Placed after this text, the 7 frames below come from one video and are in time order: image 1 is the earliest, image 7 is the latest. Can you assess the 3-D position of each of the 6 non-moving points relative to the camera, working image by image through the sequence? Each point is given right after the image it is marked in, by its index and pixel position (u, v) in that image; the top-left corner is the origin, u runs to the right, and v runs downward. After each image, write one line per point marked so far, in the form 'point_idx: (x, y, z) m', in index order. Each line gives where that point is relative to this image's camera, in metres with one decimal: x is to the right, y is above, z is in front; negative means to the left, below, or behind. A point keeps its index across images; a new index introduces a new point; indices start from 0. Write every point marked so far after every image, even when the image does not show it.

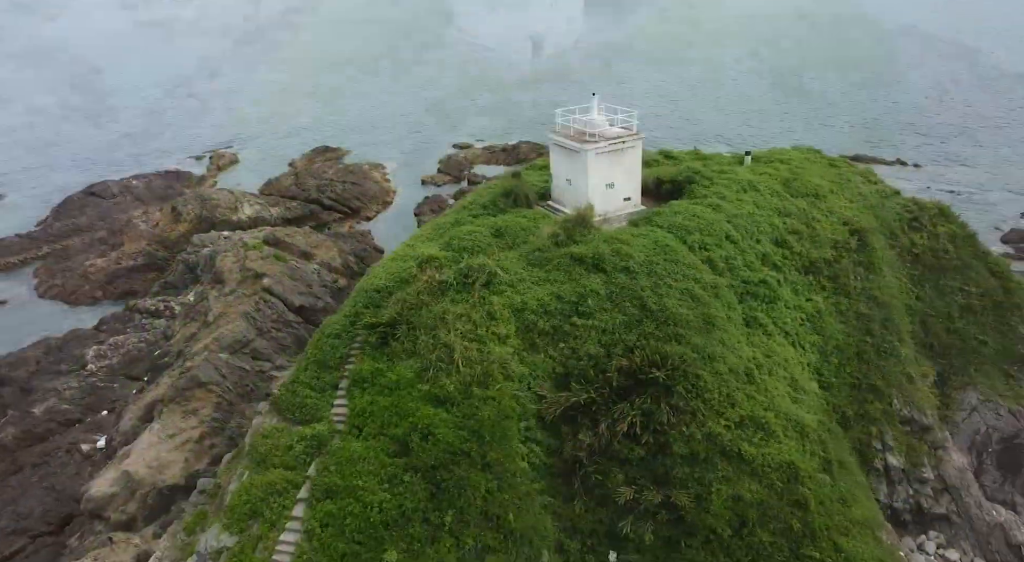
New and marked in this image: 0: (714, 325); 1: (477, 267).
0: (+5.0, -1.2, +16.5) m
1: (-1.2, +0.4, +17.2) m
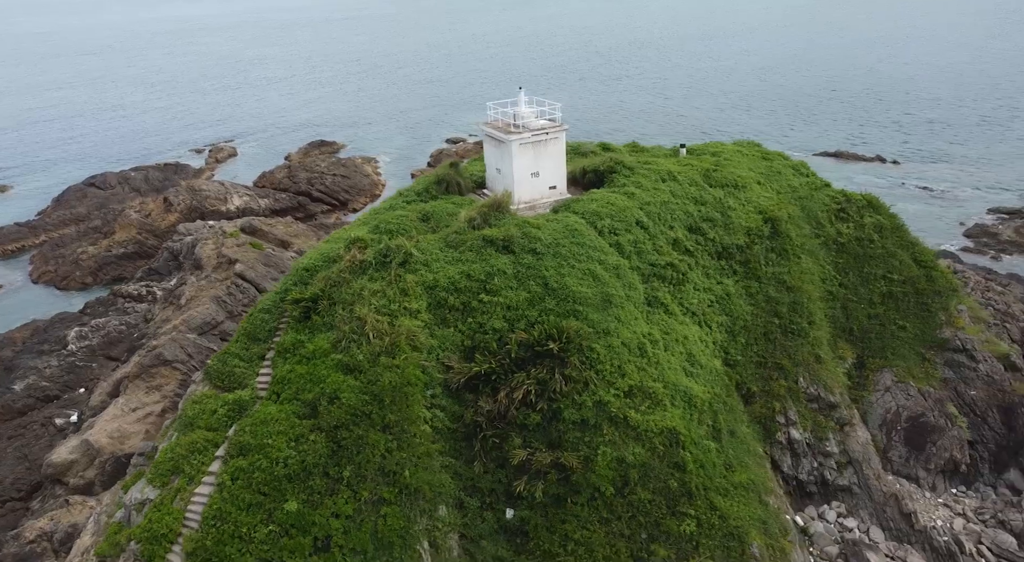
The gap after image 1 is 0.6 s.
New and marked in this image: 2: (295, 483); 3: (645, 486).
0: (+2.6, -0.6, +17.7) m
1: (-3.7, +1.0, +18.5) m
2: (-5.1, -4.6, +14.1) m
3: (+3.4, -5.2, +15.4) m
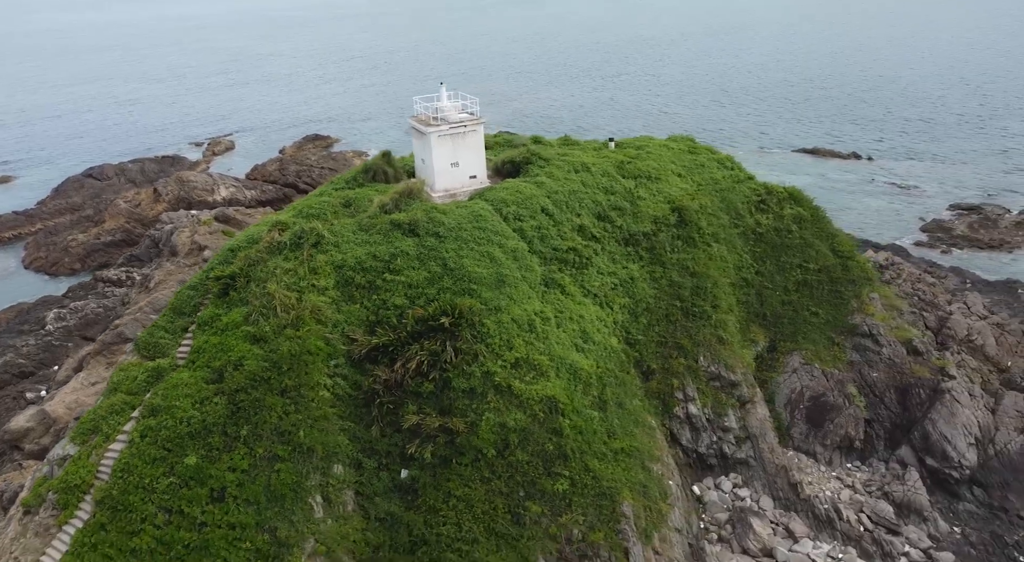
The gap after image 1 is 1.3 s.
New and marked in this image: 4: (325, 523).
0: (-0.4, -0.1, +19.1) m
1: (-6.6, +1.6, +19.9) m
2: (-8.1, -4.0, +15.5) m
3: (+0.3, -4.7, +16.8) m
4: (-4.9, -6.3, +15.9) m
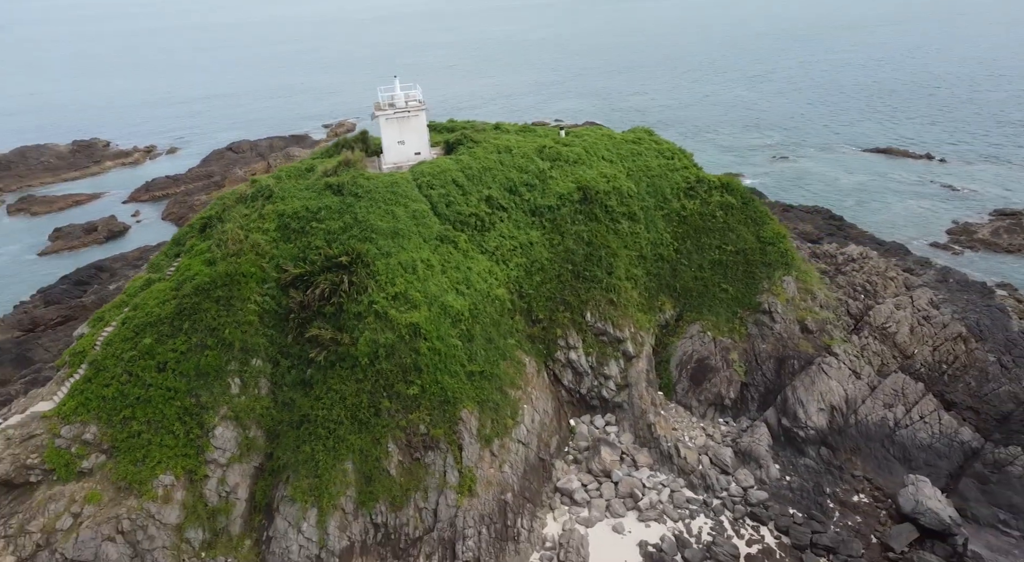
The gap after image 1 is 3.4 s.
0: (-4.4, +1.8, +24.0) m
1: (-10.3, +3.9, +25.8) m
2: (-12.9, -1.6, +21.9) m
3: (-4.4, -2.8, +21.6) m
4: (-9.8, -4.1, +21.7) m
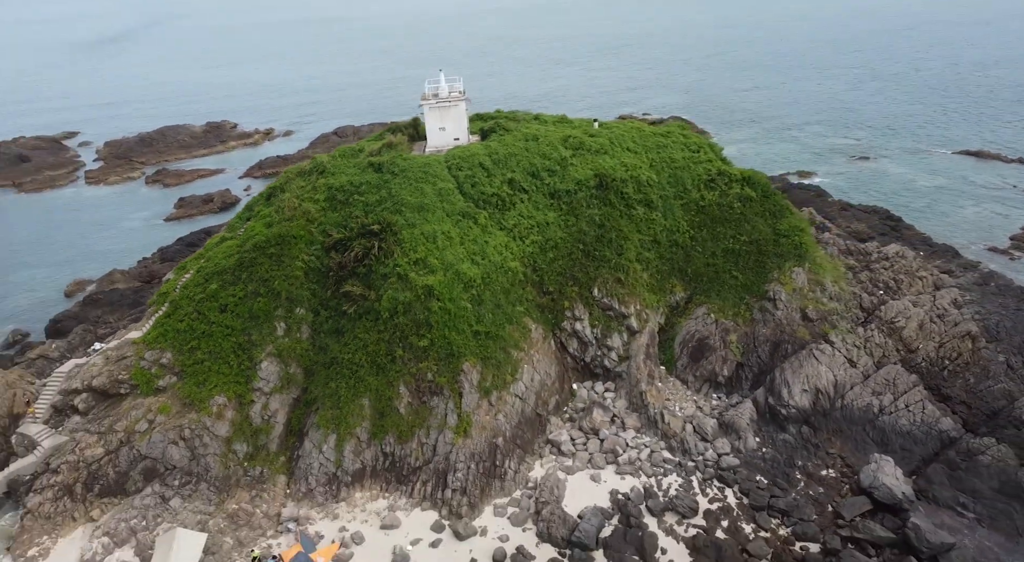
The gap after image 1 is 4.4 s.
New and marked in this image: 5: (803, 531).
0: (-3.8, +3.2, +27.2) m
1: (-9.2, +5.6, +29.8) m
2: (-12.7, +0.3, +26.3) m
3: (-4.4, -1.4, +24.9) m
4: (-9.7, -2.4, +25.8) m
5: (+9.5, -8.2, +19.8) m
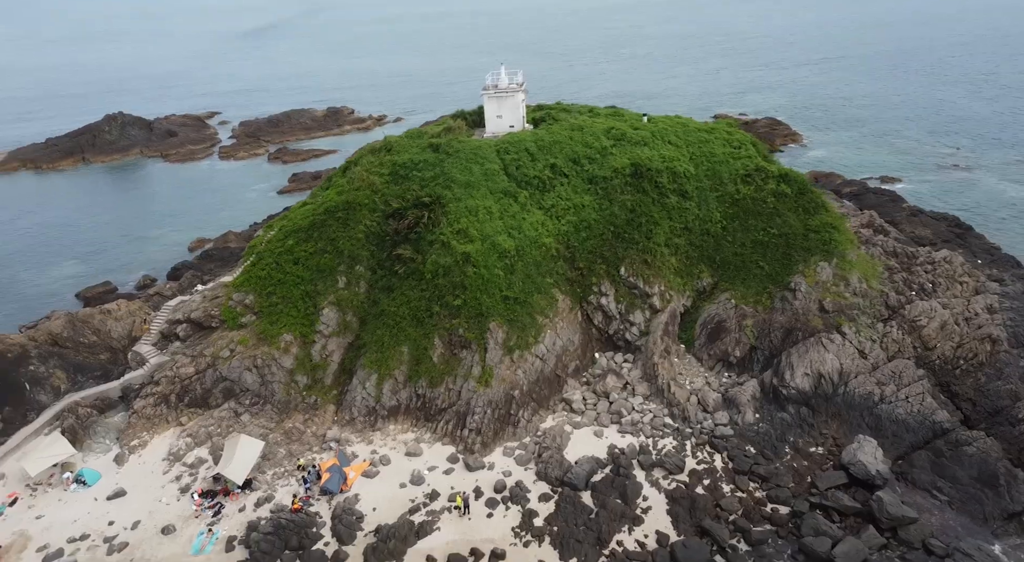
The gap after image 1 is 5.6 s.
0: (-1.9, +4.7, +30.5) m
1: (-6.8, +7.5, +33.8) m
2: (-11.0, +2.4, +30.9) m
3: (-3.1, +0.2, +28.4) m
4: (-8.4, -0.4, +29.9) m
5: (+9.4, -7.6, +21.5) m
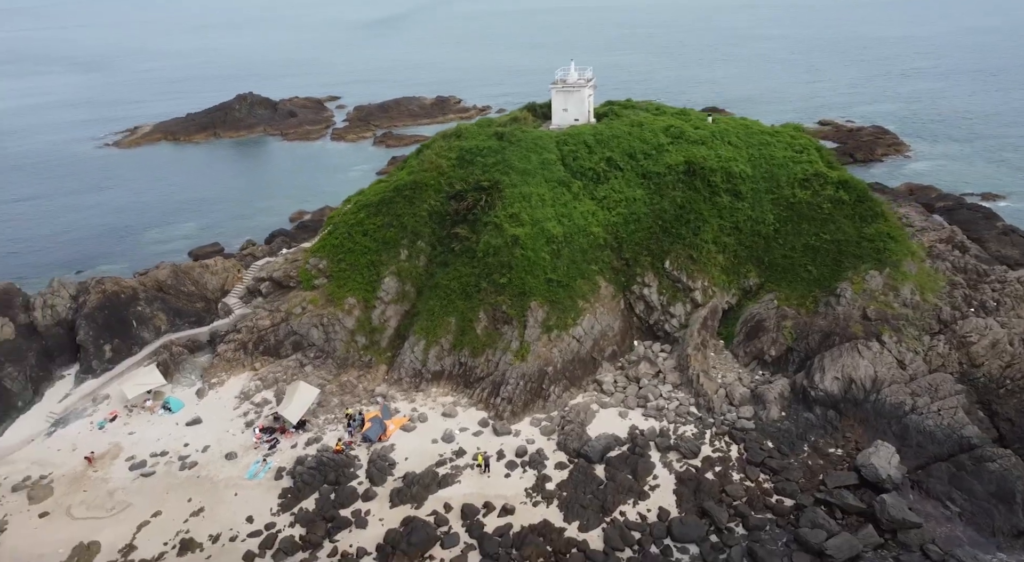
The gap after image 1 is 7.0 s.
0: (+0.9, +5.7, +32.4) m
1: (-3.2, +8.9, +36.3) m
2: (-8.2, +4.1, +34.0) m
3: (-0.9, +1.2, +30.5) m
4: (-5.9, +1.0, +32.8) m
5: (+9.9, -7.5, +22.1) m
